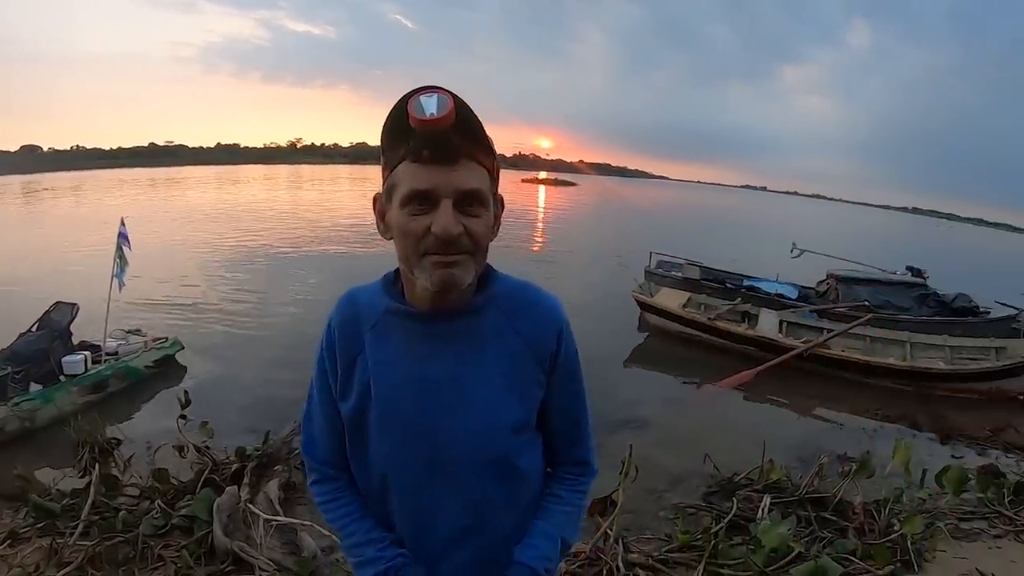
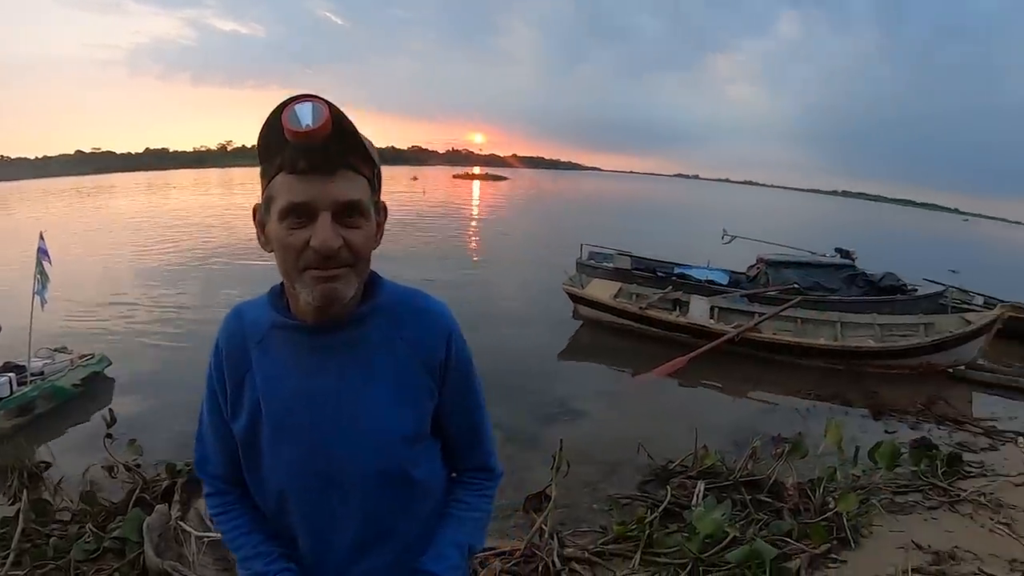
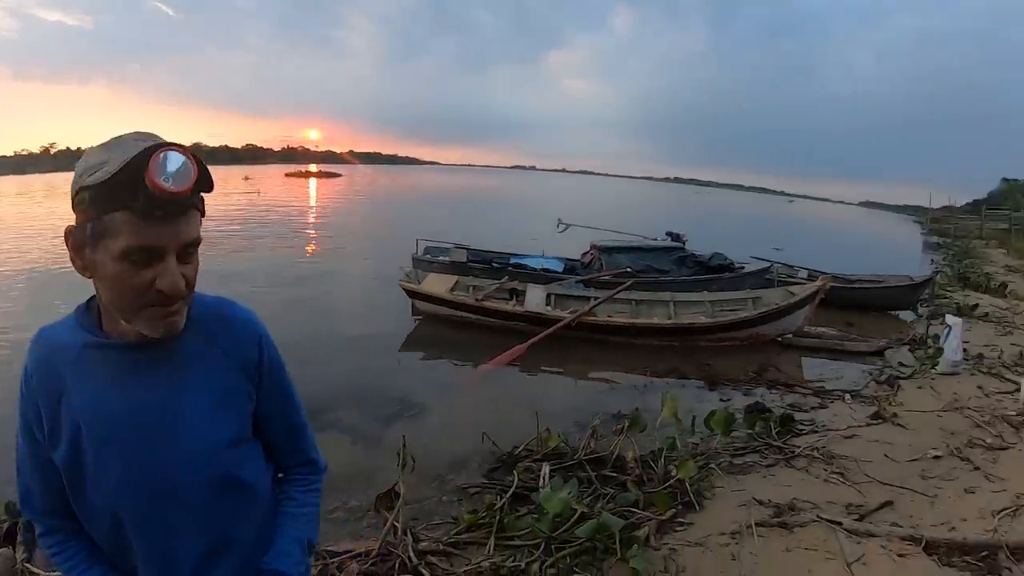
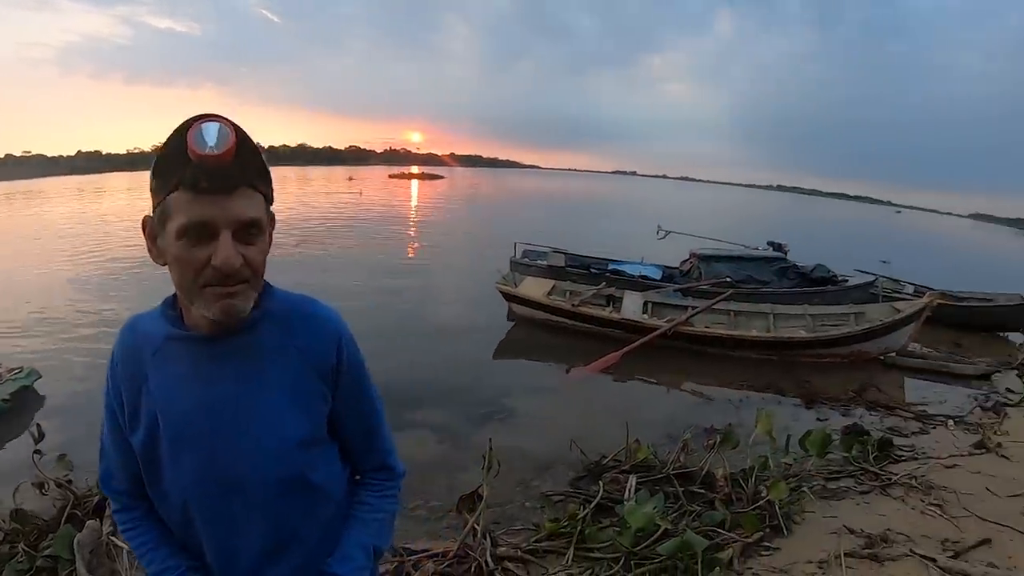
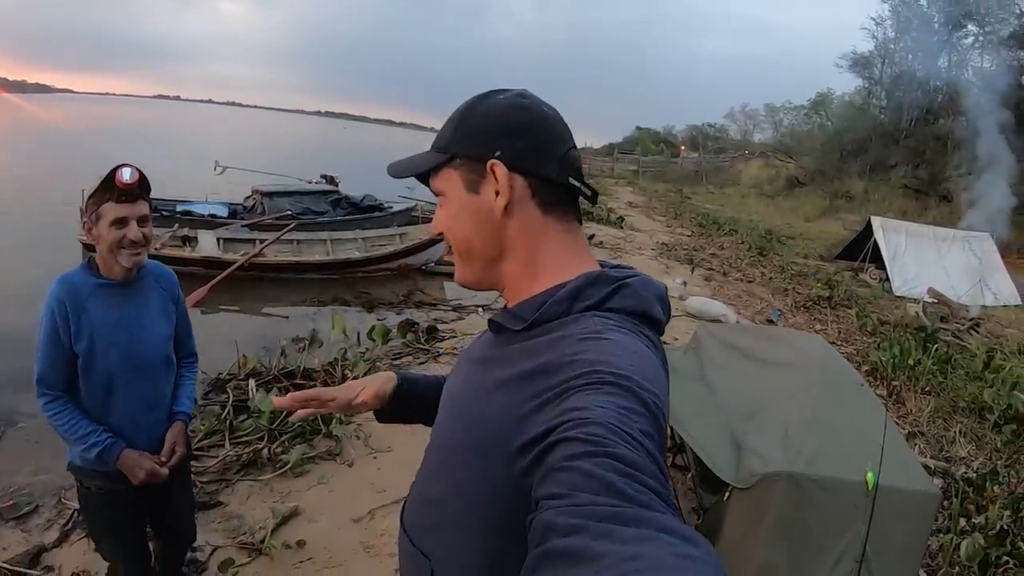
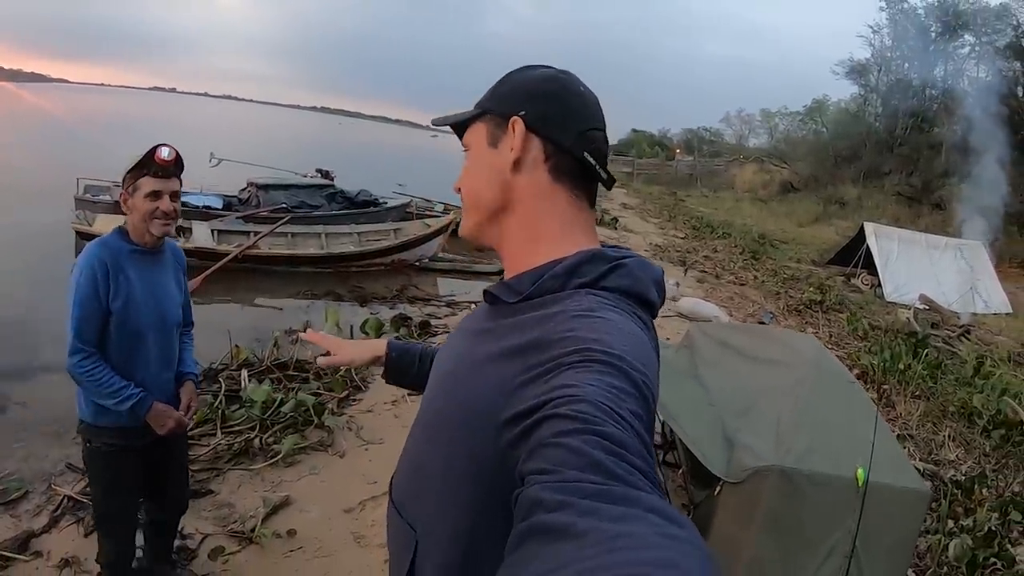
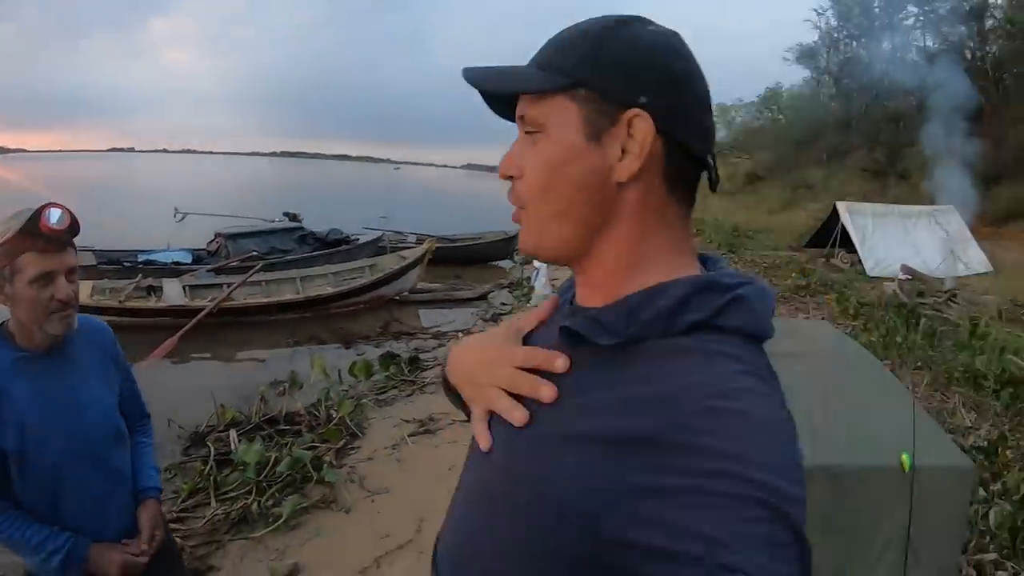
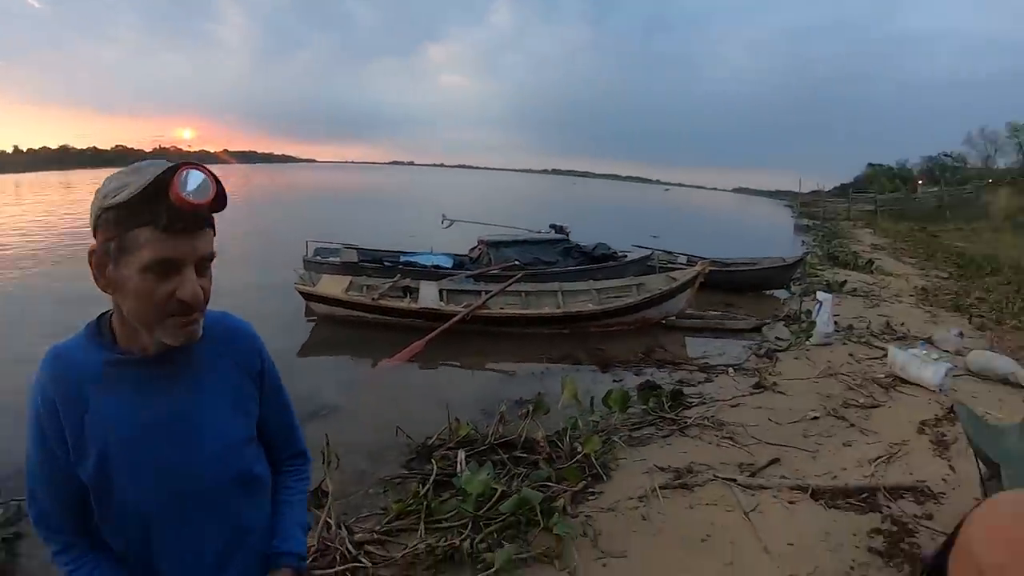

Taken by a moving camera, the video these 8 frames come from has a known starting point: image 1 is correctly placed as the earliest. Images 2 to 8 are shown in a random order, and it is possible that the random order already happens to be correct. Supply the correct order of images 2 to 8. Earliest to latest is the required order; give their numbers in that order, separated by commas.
2, 4, 3, 8, 7, 5, 6
